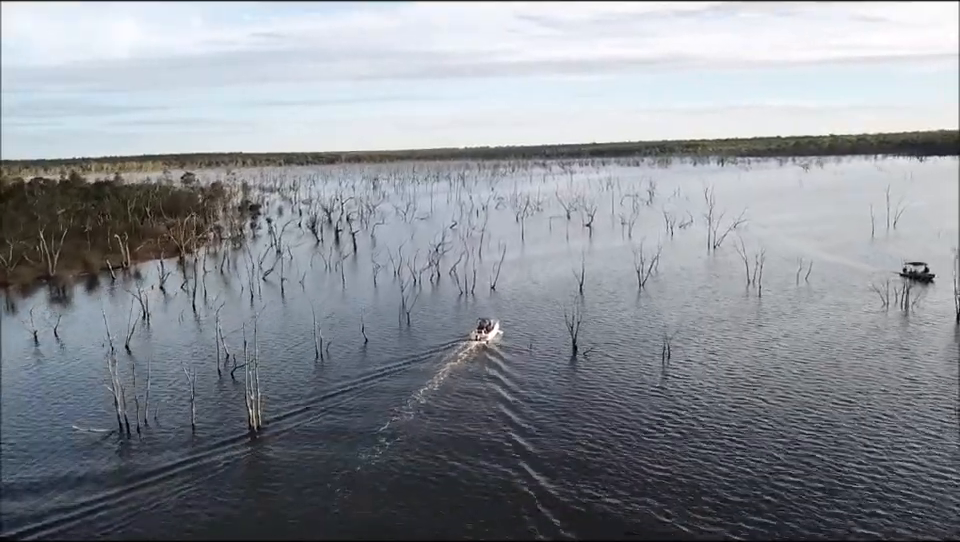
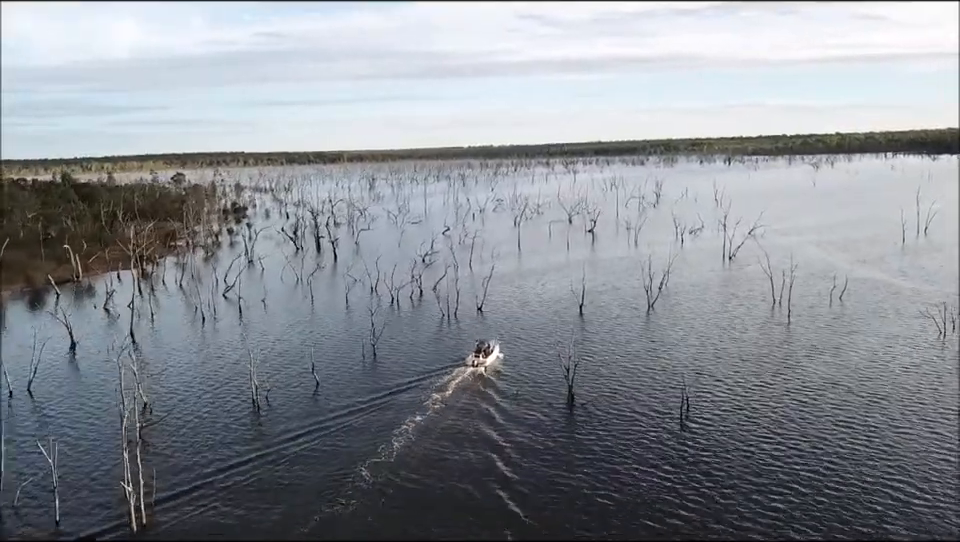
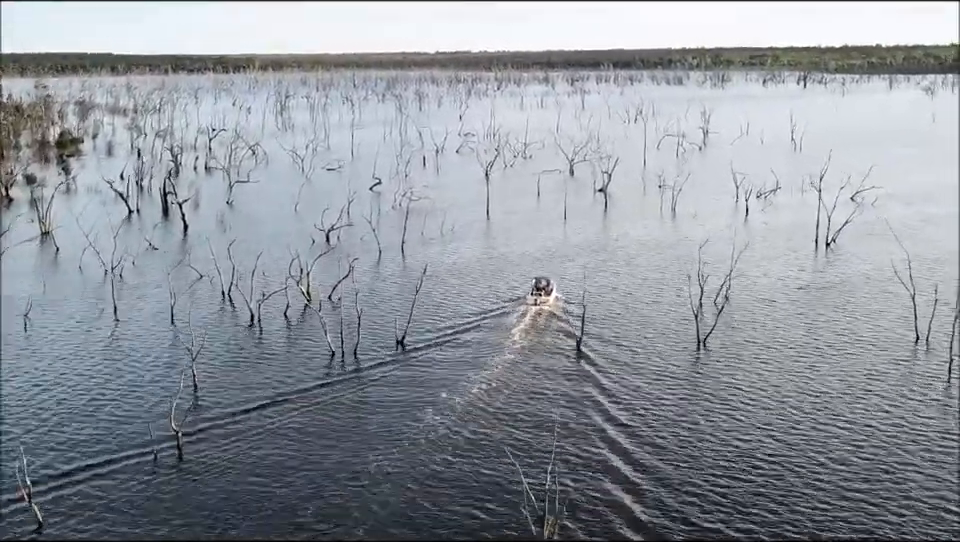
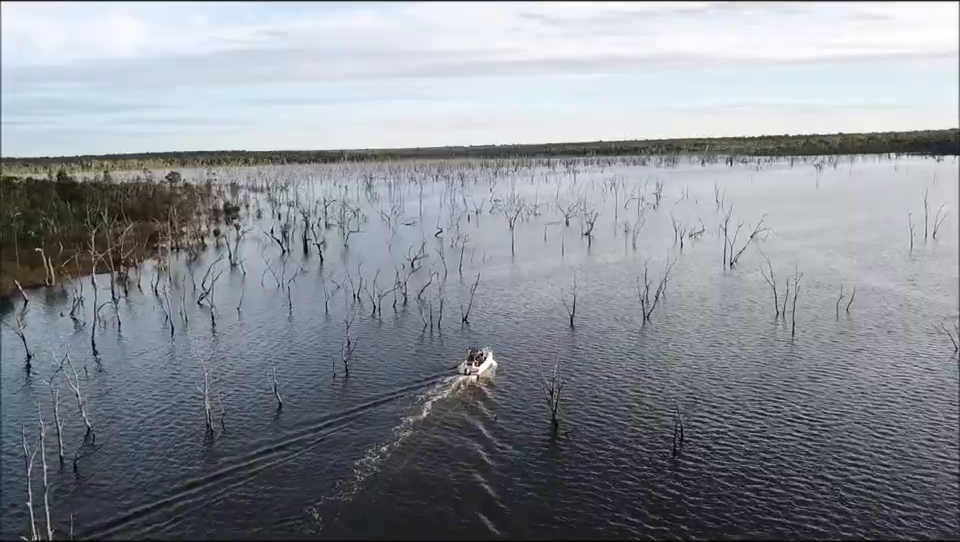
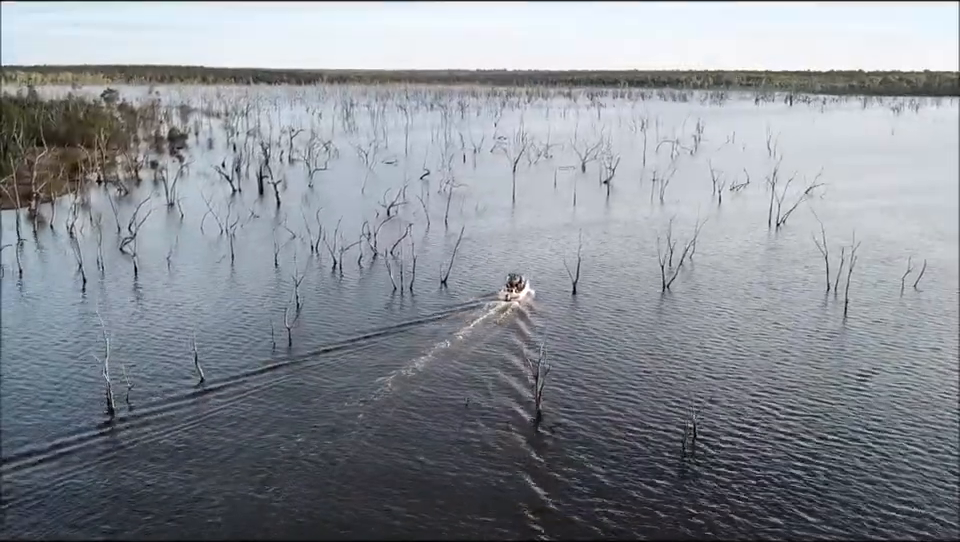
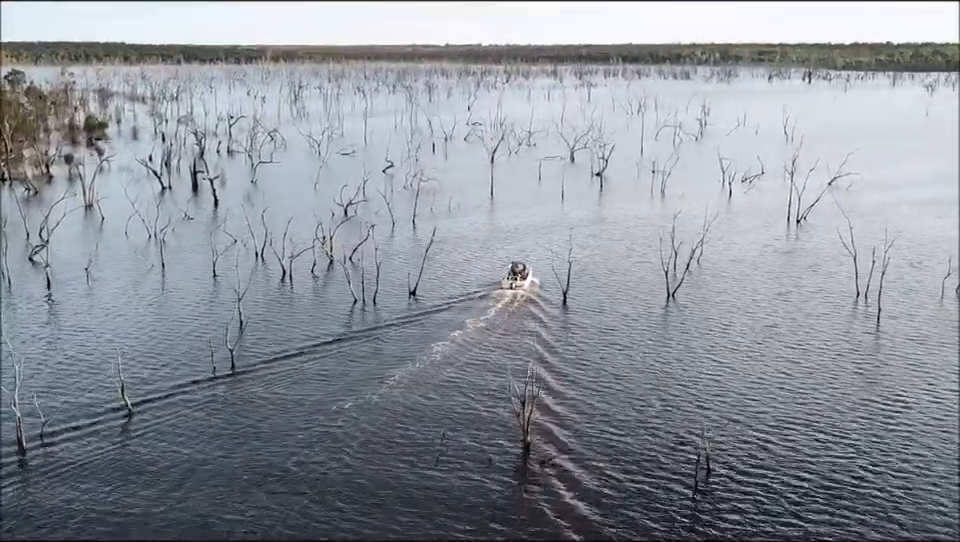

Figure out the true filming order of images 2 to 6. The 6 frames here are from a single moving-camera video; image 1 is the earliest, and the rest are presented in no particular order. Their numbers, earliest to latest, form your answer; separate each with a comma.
2, 4, 5, 6, 3
